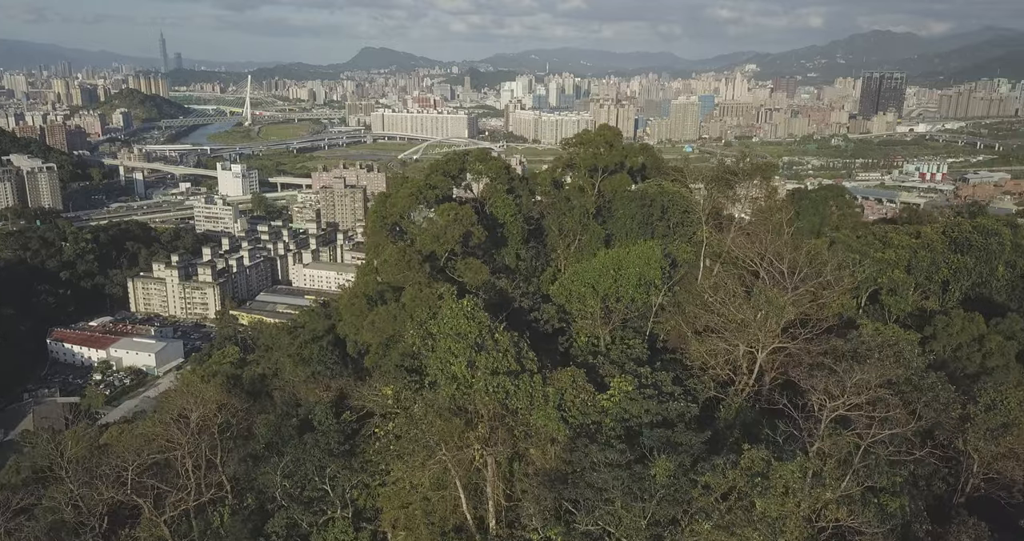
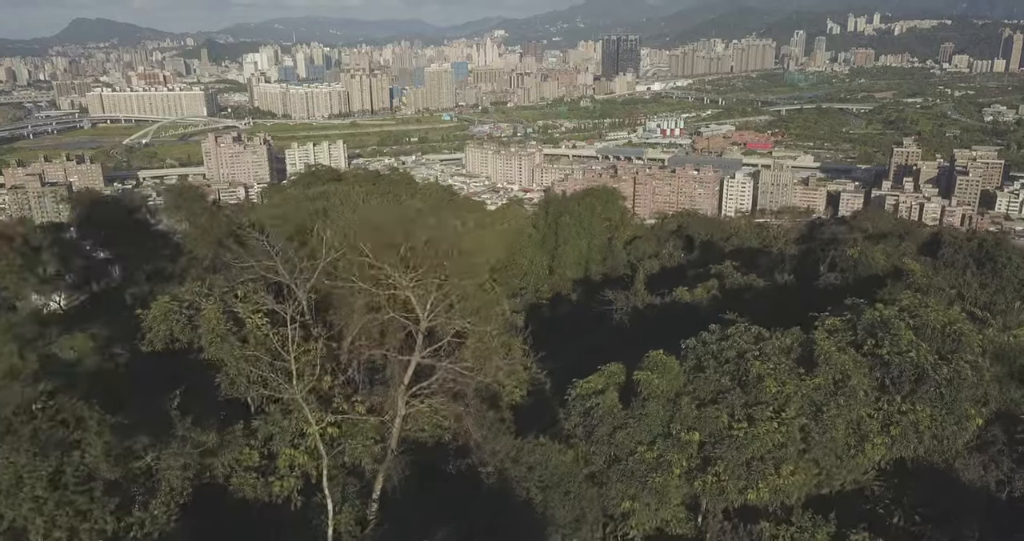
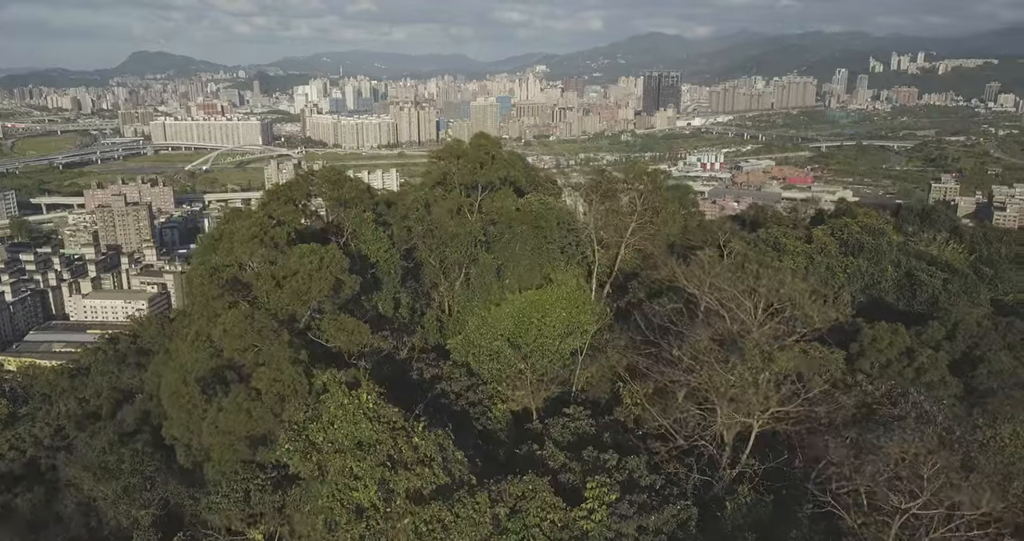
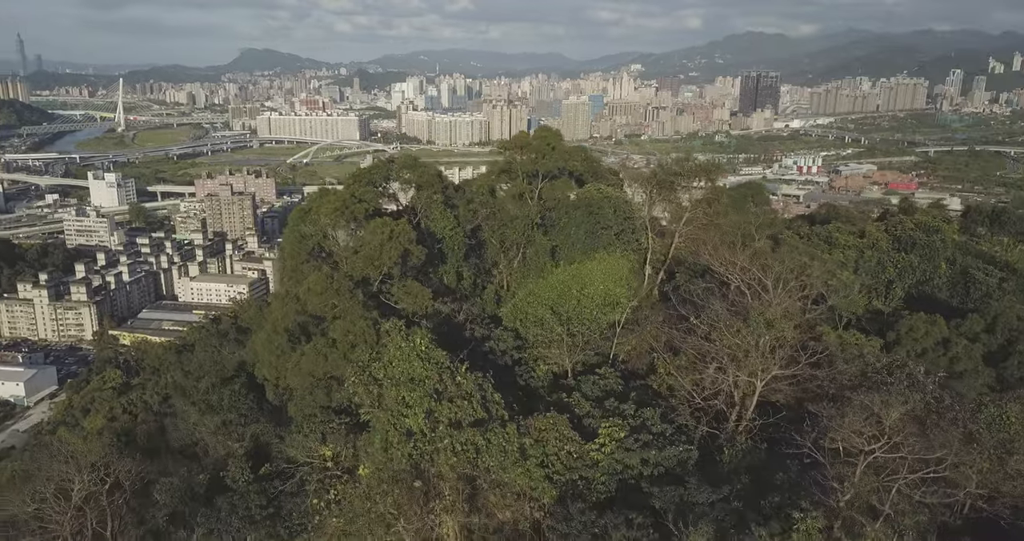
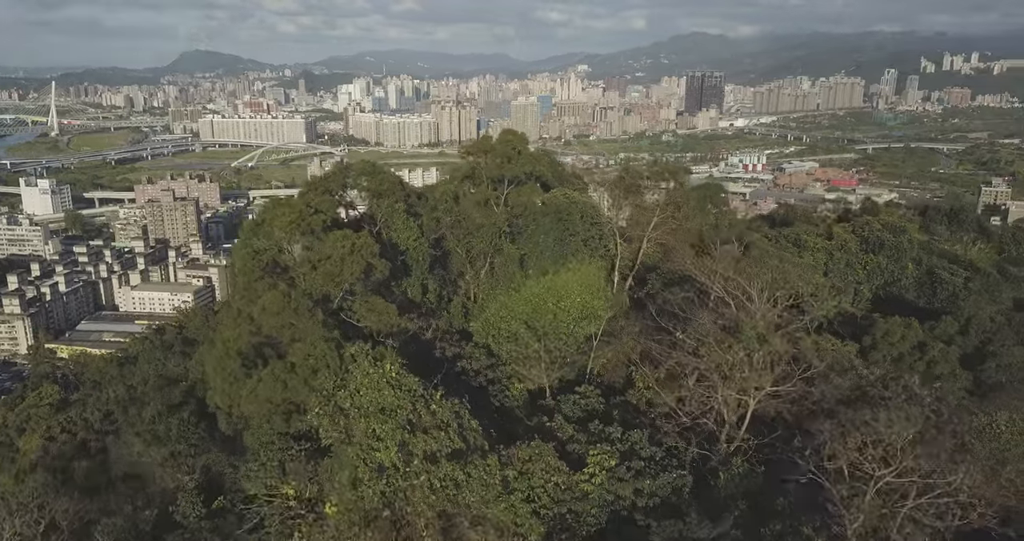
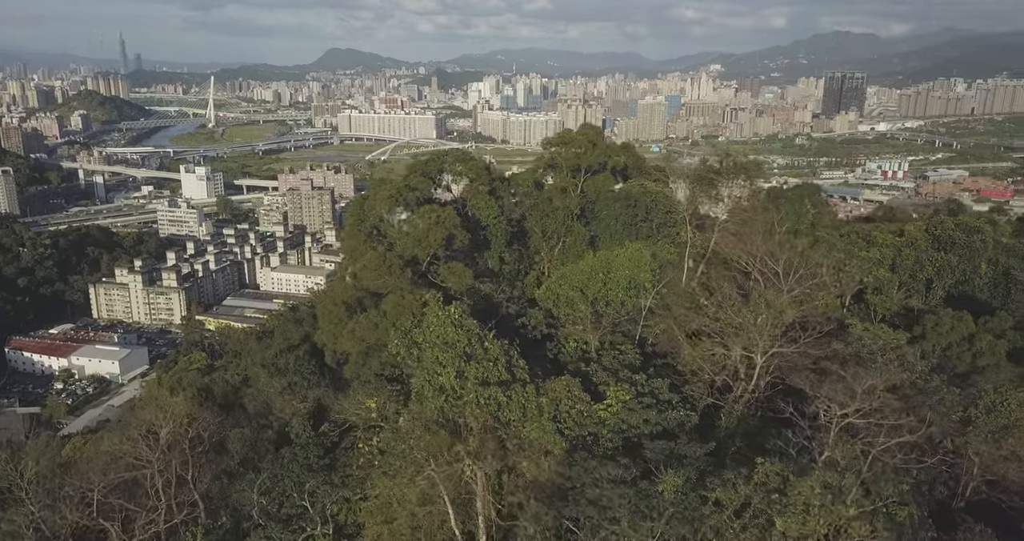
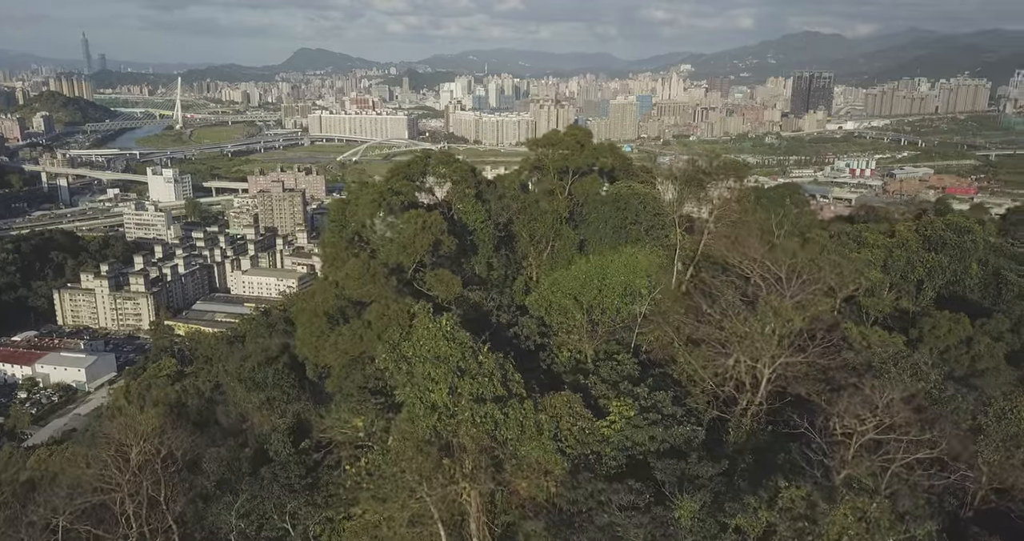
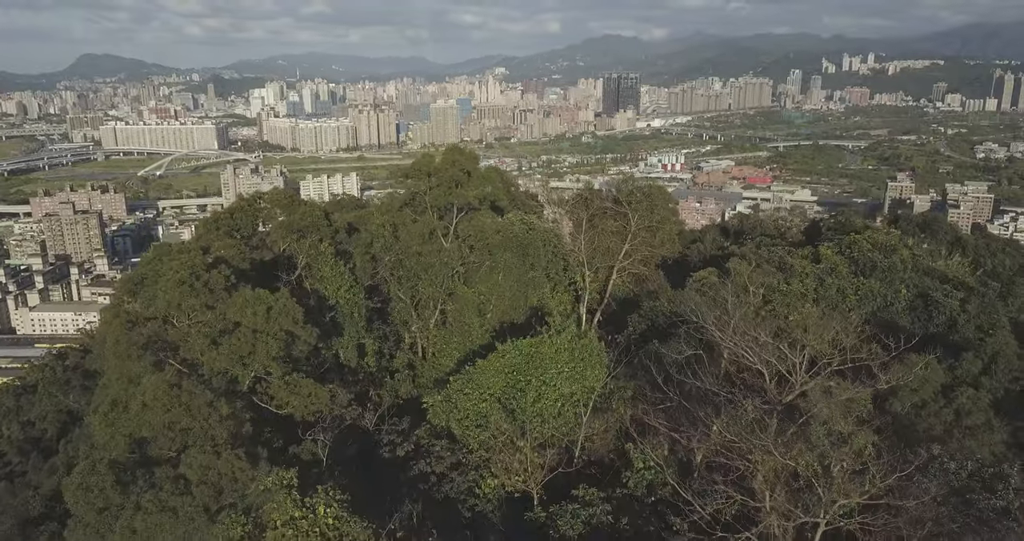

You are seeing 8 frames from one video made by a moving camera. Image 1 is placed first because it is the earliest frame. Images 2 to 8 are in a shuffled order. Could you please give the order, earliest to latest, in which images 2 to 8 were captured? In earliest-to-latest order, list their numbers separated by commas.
6, 7, 4, 5, 3, 8, 2
